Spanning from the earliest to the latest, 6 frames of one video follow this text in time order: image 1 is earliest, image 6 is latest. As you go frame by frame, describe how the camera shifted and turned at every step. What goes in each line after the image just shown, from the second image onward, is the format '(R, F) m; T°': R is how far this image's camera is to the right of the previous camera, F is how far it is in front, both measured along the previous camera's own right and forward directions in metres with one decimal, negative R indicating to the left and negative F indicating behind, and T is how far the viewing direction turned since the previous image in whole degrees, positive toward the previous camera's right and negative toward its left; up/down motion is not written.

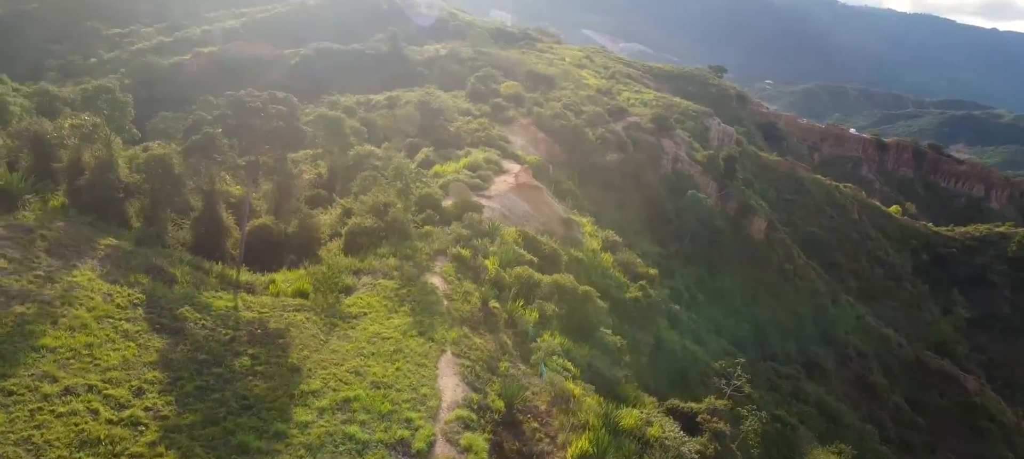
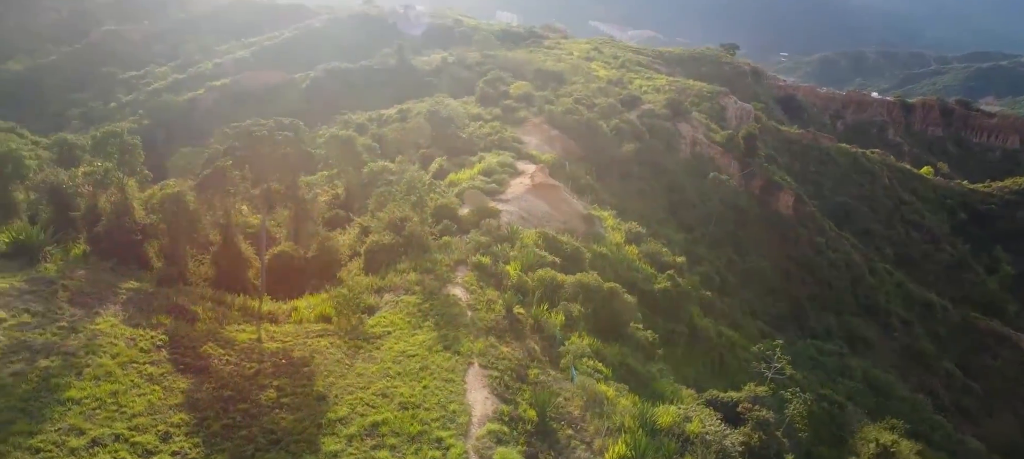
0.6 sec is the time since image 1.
(+0.2, +0.3) m; -2°
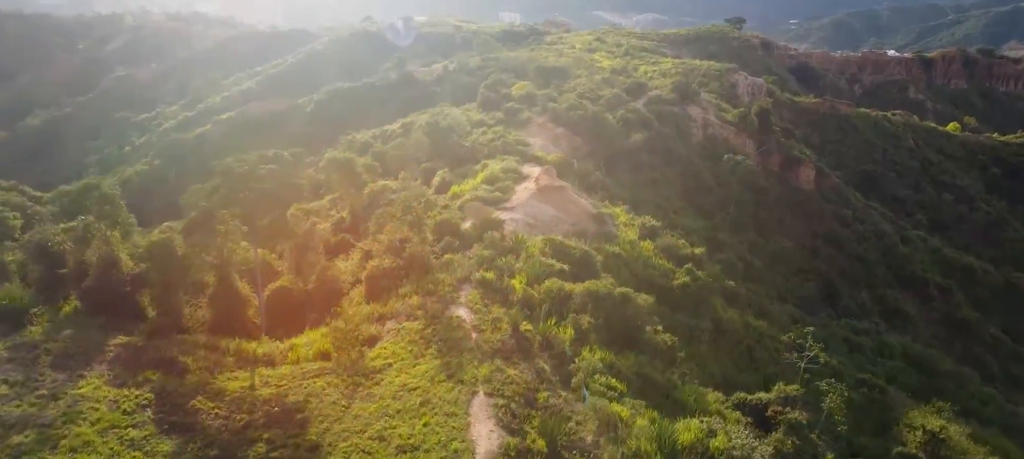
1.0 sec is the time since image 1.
(+0.7, +0.9) m; -2°
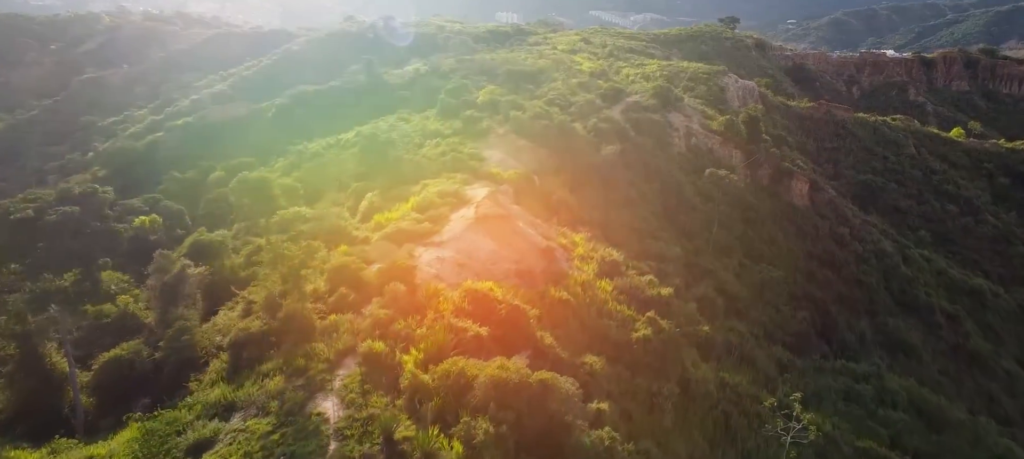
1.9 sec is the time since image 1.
(+2.5, +4.5) m; 0°
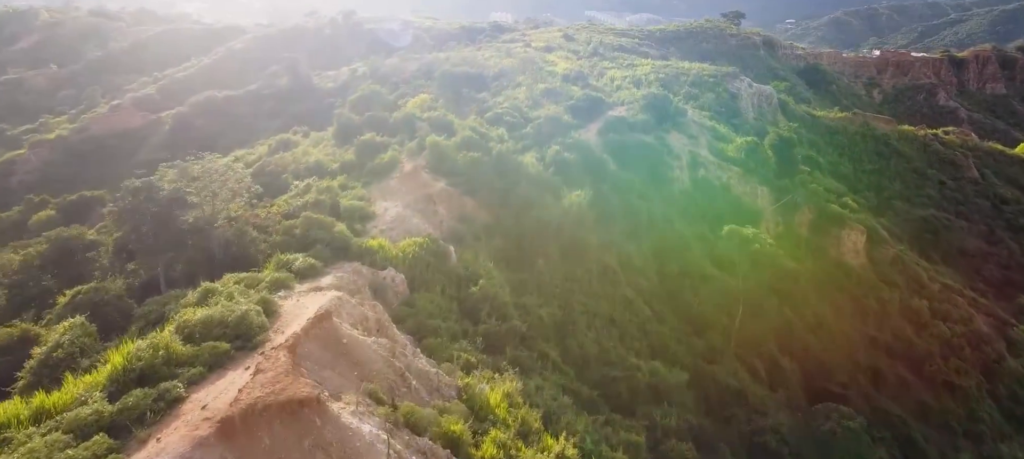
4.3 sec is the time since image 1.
(+3.3, +13.9) m; 0°
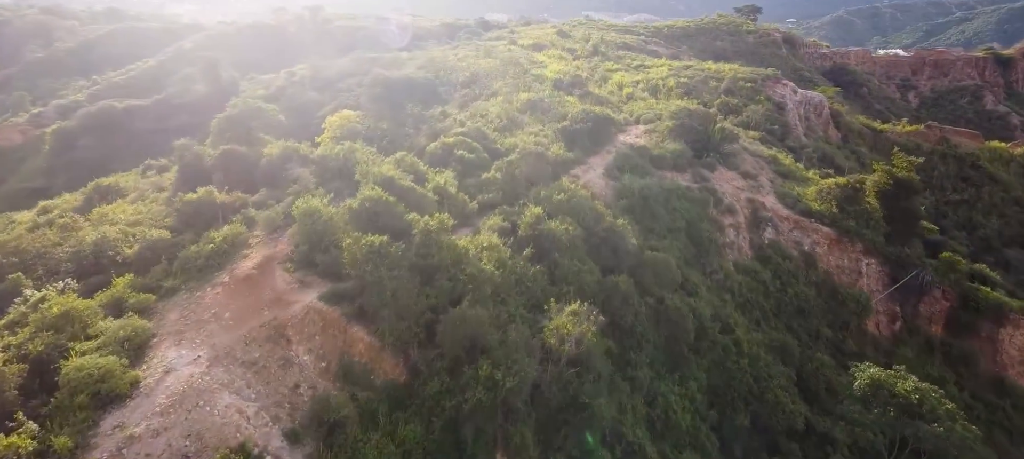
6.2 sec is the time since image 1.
(+1.3, +12.3) m; 0°
